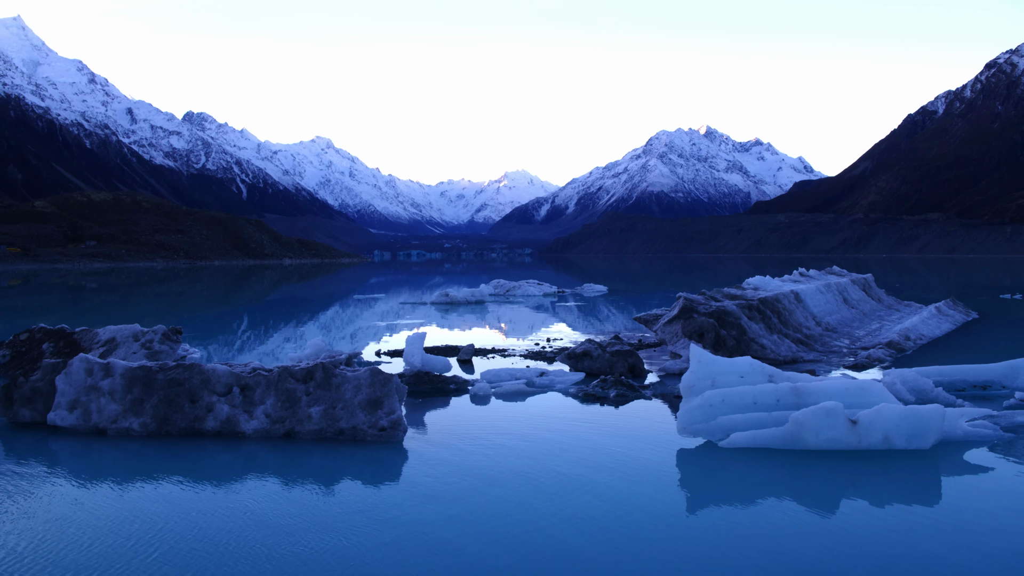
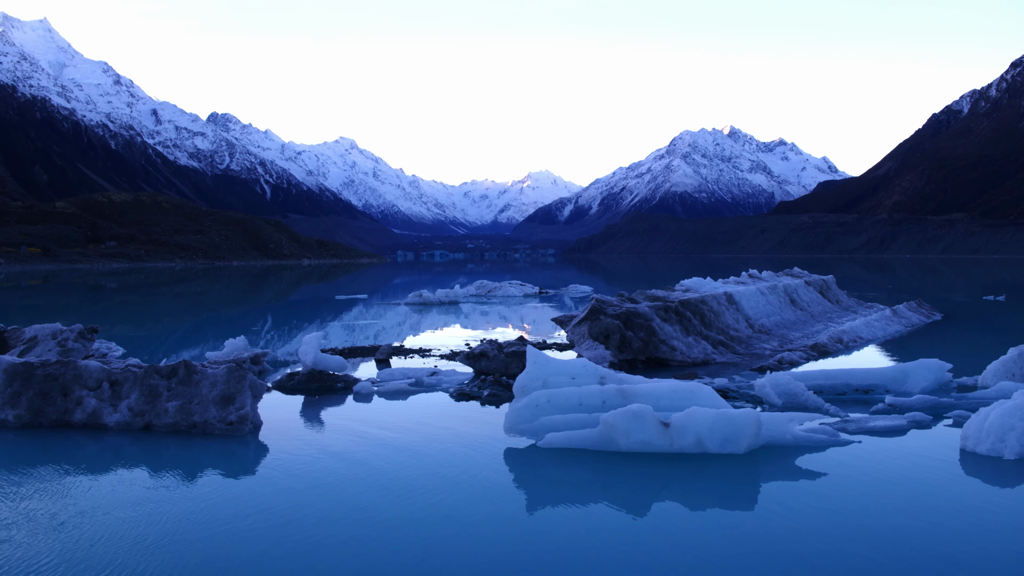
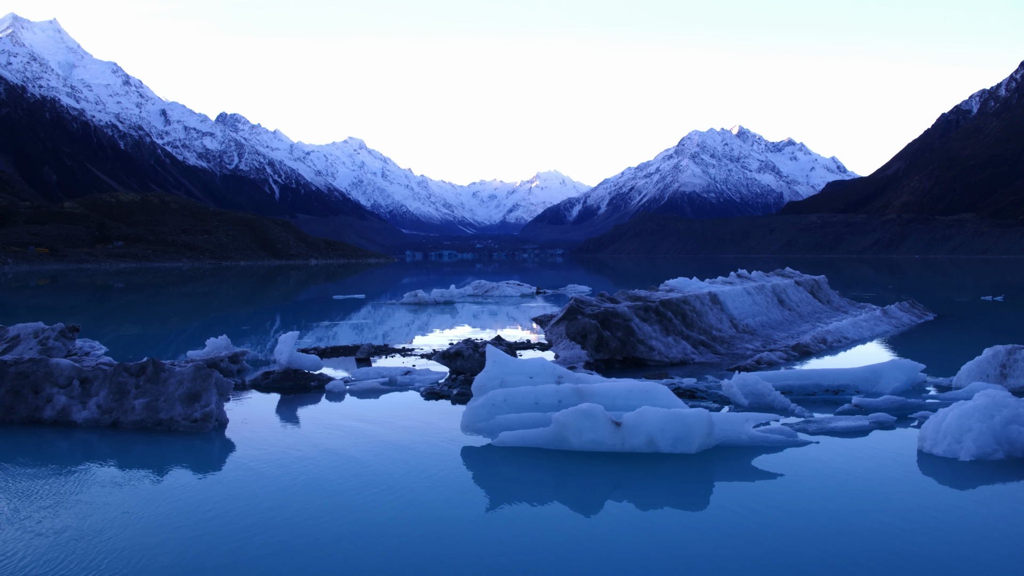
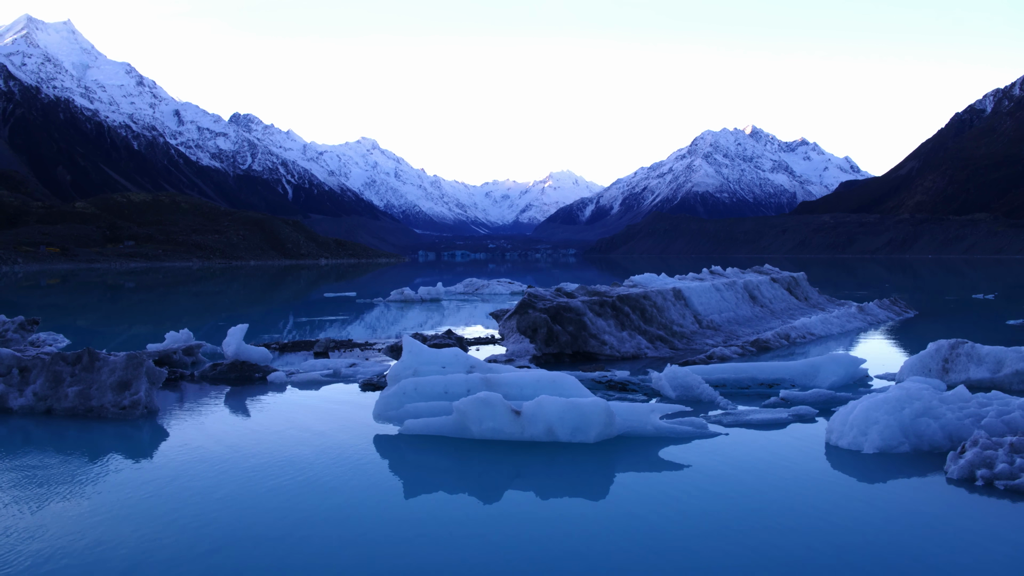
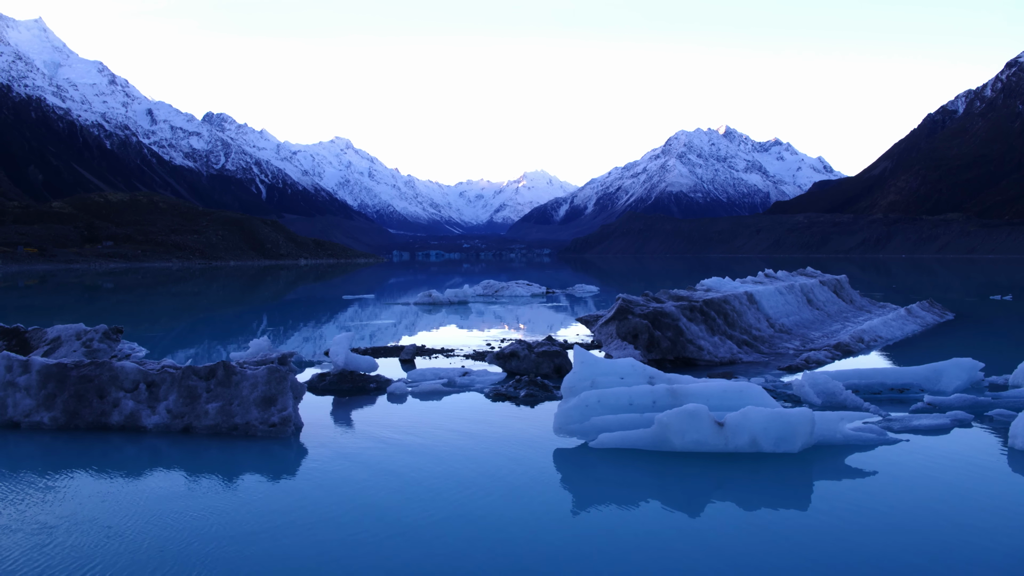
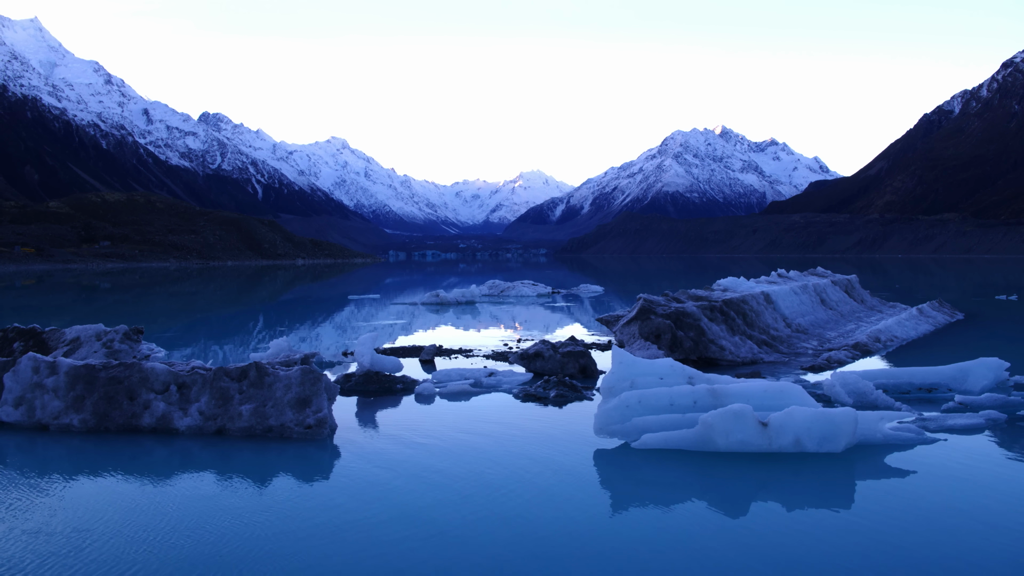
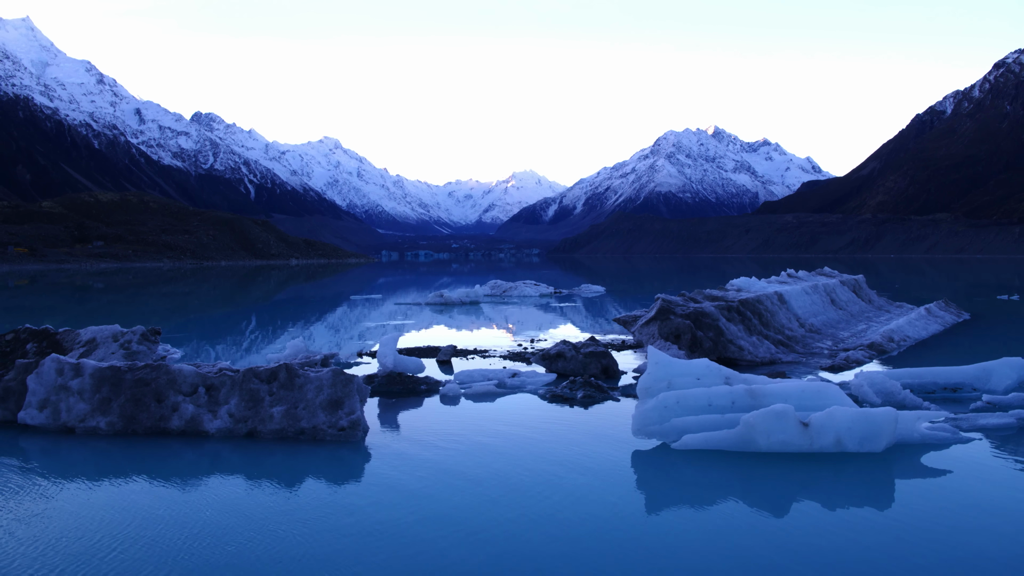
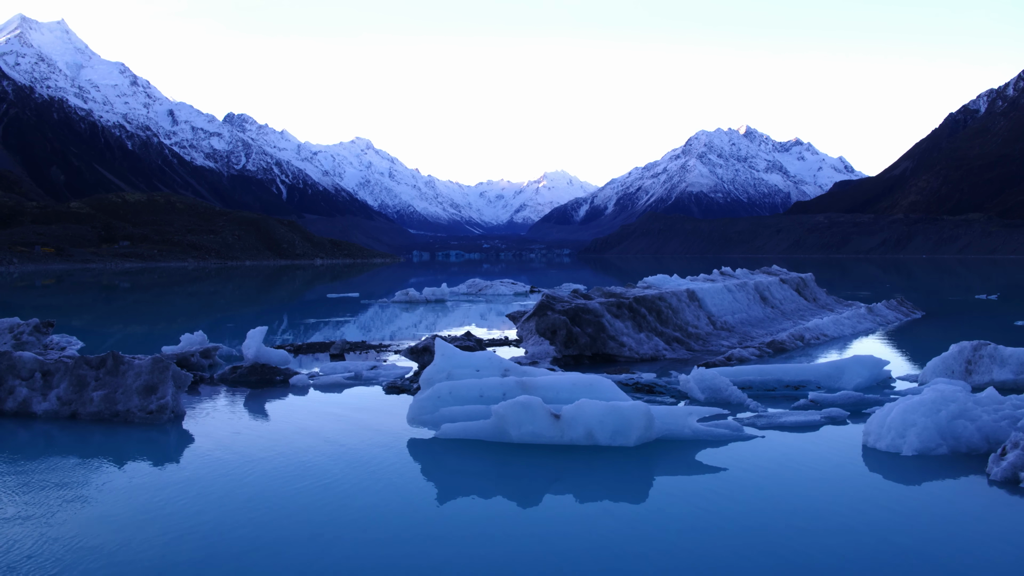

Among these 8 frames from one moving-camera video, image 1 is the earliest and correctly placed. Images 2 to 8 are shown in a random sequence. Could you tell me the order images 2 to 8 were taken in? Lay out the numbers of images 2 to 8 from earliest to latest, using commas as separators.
7, 6, 5, 2, 3, 8, 4
